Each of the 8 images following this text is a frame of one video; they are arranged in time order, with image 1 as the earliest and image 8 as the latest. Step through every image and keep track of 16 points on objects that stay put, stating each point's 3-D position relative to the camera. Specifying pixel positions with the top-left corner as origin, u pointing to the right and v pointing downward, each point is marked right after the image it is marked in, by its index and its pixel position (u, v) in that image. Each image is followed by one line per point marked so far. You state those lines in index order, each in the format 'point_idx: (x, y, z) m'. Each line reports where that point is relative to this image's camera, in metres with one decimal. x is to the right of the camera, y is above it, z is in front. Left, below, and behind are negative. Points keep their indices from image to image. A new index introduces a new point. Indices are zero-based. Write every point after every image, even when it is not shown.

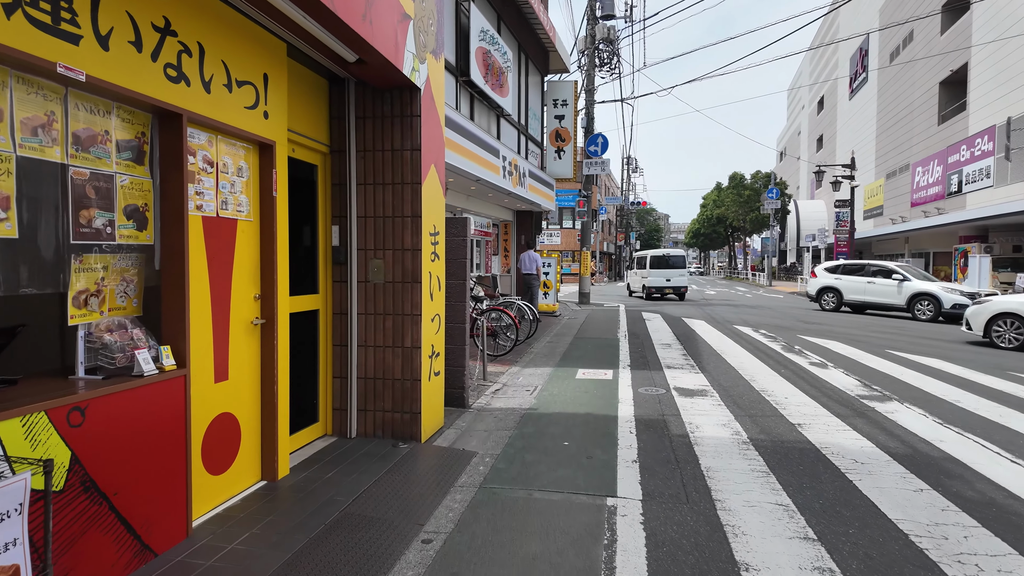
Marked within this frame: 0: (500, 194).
0: (-0.3, +2.0, +12.7) m
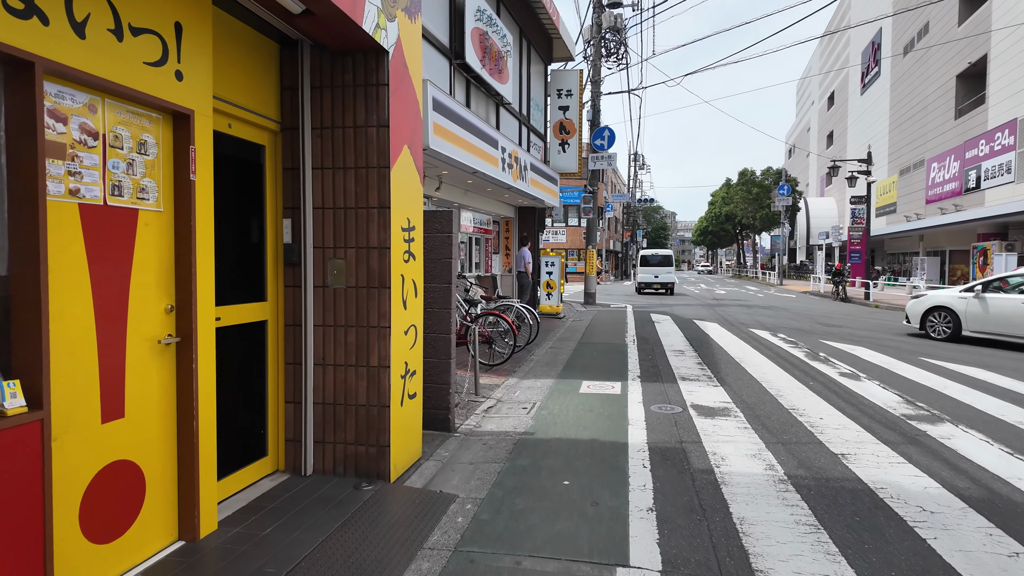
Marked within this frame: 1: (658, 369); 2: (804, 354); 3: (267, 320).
0: (-0.2, +2.0, +11.9) m
1: (+1.9, -1.0, +7.7) m
2: (+4.5, -1.0, +9.4) m
3: (-1.6, -0.2, +3.8) m
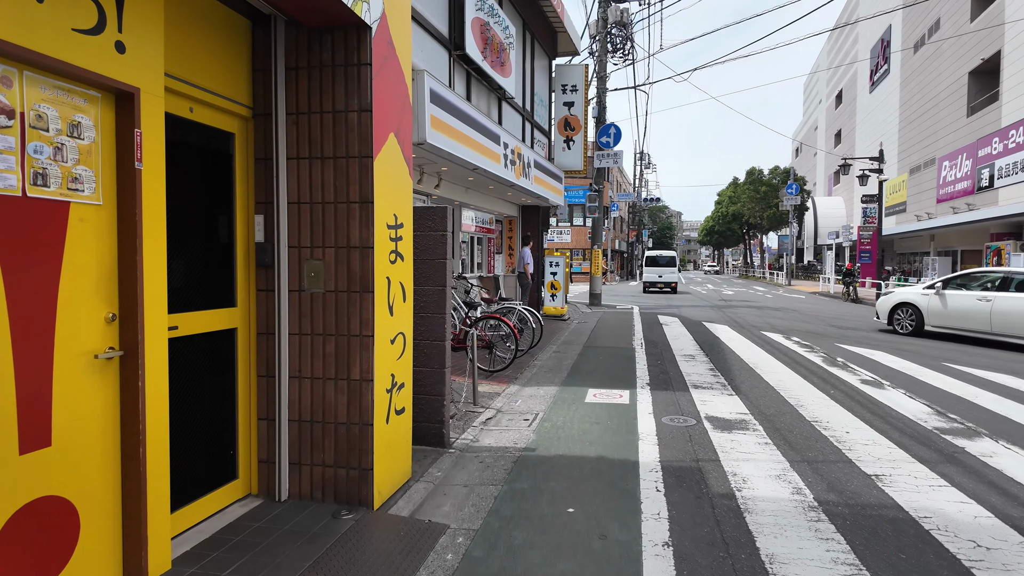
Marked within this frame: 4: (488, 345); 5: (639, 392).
0: (-0.2, +1.9, +11.5) m
1: (+1.9, -1.1, +7.3) m
2: (+4.6, -1.0, +8.9) m
3: (-1.6, -0.2, +3.4) m
4: (-0.3, -0.7, +7.3) m
5: (+1.4, -1.1, +6.6) m
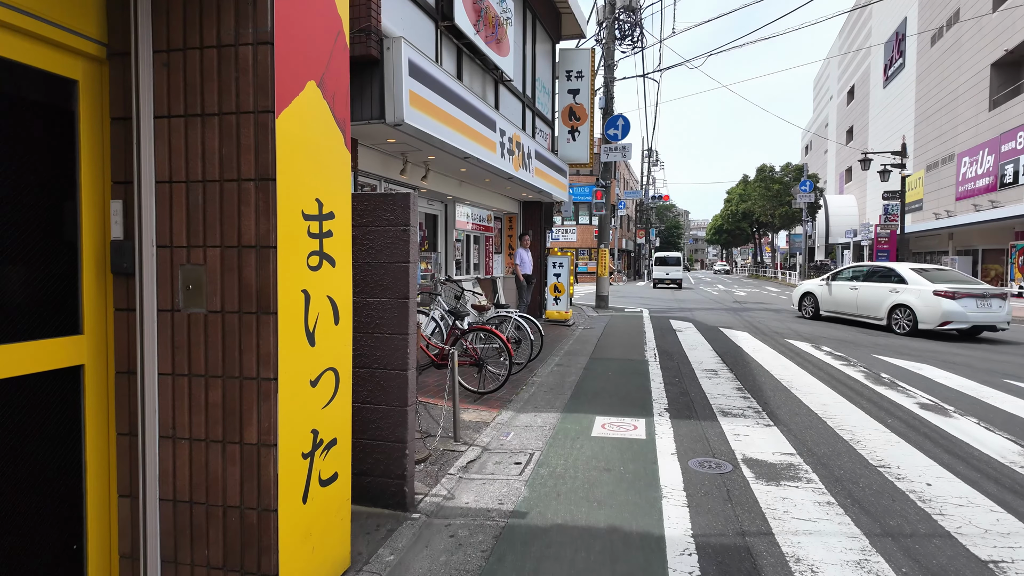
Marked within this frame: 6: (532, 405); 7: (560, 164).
0: (-0.2, +1.9, +10.4) m
1: (+1.8, -1.1, +6.2) m
2: (+4.5, -1.1, +7.8) m
3: (-1.7, -0.3, +2.3) m
4: (-0.4, -0.8, +6.2) m
5: (+1.3, -1.2, +5.4) m
6: (+0.2, -1.2, +6.0) m
7: (+1.1, +2.8, +13.8) m
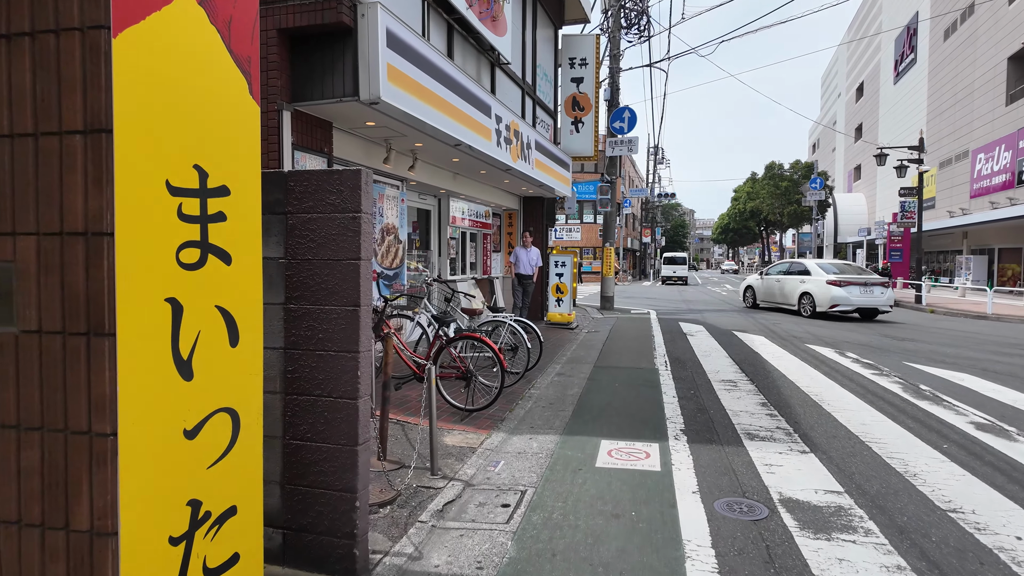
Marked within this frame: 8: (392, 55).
0: (-0.3, +1.9, +9.6) m
1: (+1.8, -1.2, +5.4) m
2: (+4.5, -1.1, +6.9) m
3: (-1.8, -0.3, +1.6) m
4: (-0.4, -0.8, +5.4) m
5: (+1.2, -1.2, +4.6) m
6: (+0.1, -1.2, +5.2) m
7: (+1.1, +2.8, +13.0) m
8: (-1.1, +2.2, +5.6) m
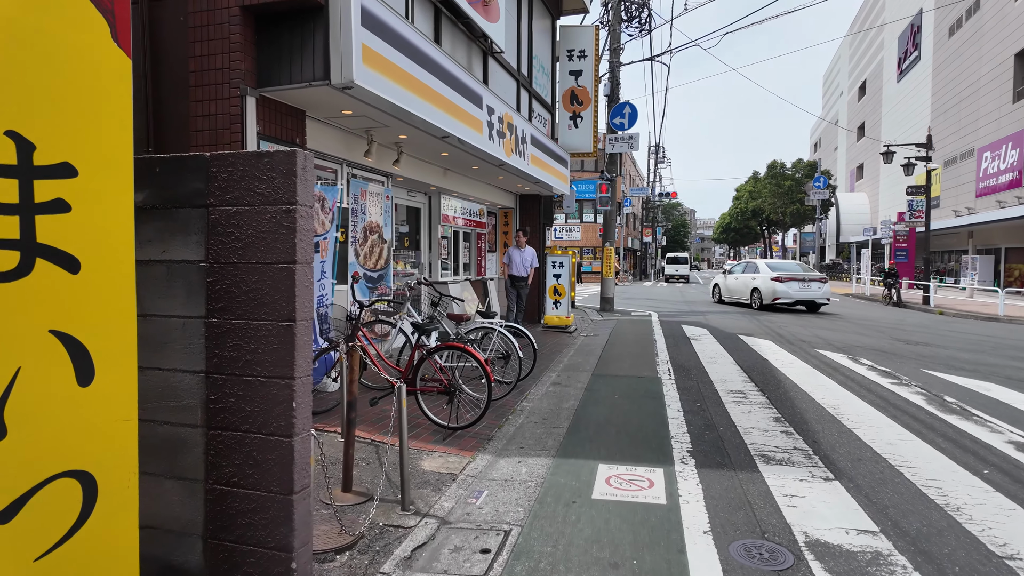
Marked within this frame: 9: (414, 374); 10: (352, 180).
0: (-0.3, +1.8, +9.0) m
1: (+1.7, -1.2, +4.9) m
2: (+4.4, -1.2, +6.4) m
3: (-1.9, -0.4, +1.0) m
4: (-0.5, -0.8, +4.9) m
5: (+1.1, -1.3, +4.1) m
6: (0.0, -1.2, +4.7) m
7: (+1.0, +2.8, +12.5) m
8: (-1.2, +2.1, +5.1) m
9: (-0.8, -0.7, +4.9) m
10: (-1.8, +1.2, +6.8) m
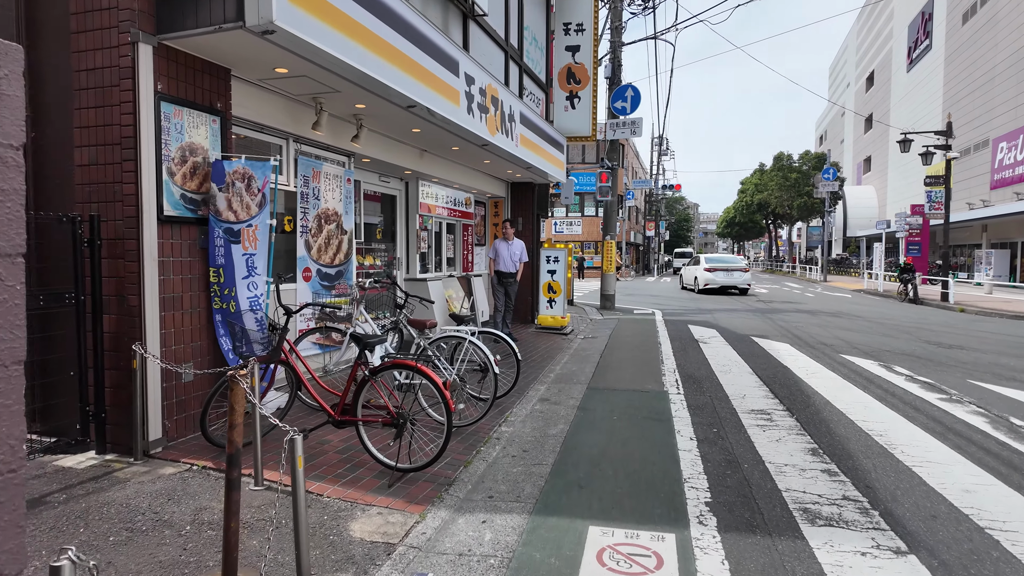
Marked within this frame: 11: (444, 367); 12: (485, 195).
0: (-0.5, +1.9, +8.0) m
1: (+1.5, -1.2, +3.8) m
2: (+4.2, -1.2, +5.3) m
3: (-2.1, -0.4, 0.0) m
4: (-0.7, -0.8, +3.8) m
5: (+0.9, -1.3, +3.0) m
6: (-0.2, -1.2, +3.7) m
7: (+0.8, +2.9, +11.4) m
8: (-1.4, +2.1, +4.0) m
9: (-1.0, -0.7, +3.8) m
10: (-2.0, +1.2, +5.7) m
11: (-0.5, -0.6, +4.7) m
12: (-0.5, +1.7, +10.8) m
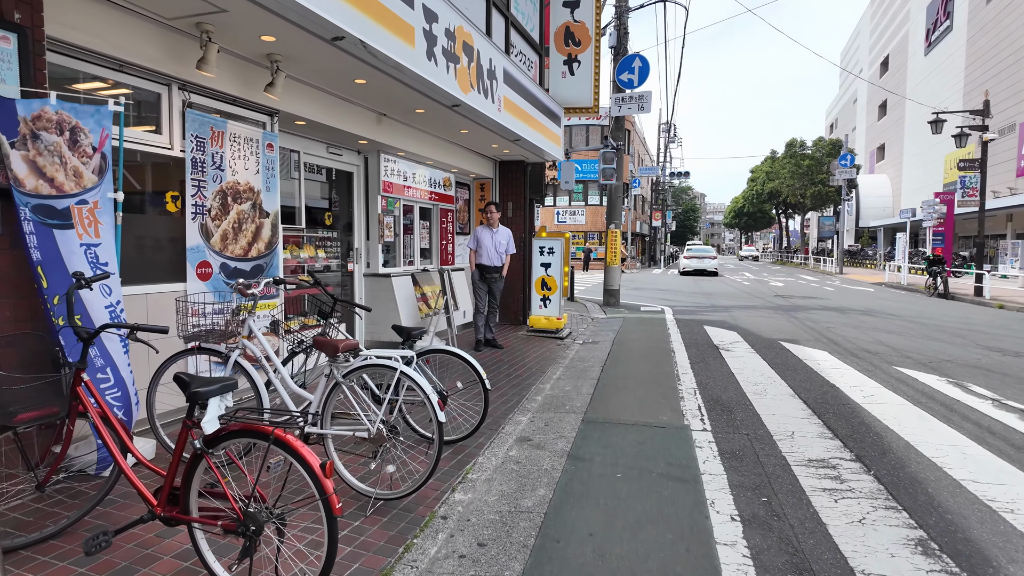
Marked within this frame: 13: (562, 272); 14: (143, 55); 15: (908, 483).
0: (-0.7, +1.9, +6.4) m
1: (+1.2, -1.2, +2.3) m
2: (+3.9, -1.2, +3.8) m
3: (-2.4, -0.5, -1.5) m
4: (-1.0, -0.9, +2.3) m
5: (+0.7, -1.3, +1.5) m
6: (-0.4, -1.3, +2.1) m
7: (+0.7, +2.9, +9.8) m
8: (-1.6, +2.1, +2.4) m
9: (-1.2, -0.8, +2.3) m
10: (-2.2, +1.2, +4.2) m
11: (-0.8, -0.7, +3.2) m
12: (-0.7, +1.8, +9.2) m
13: (+0.7, +0.2, +8.8) m
14: (-2.3, +1.5, +3.7) m
15: (+2.4, -1.2, +3.6) m
